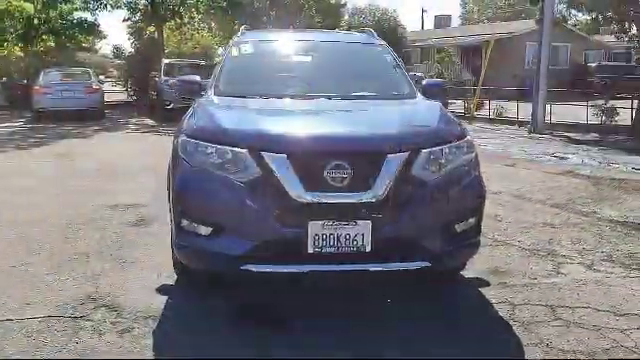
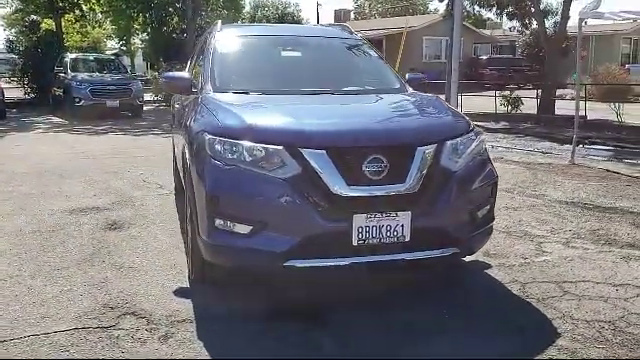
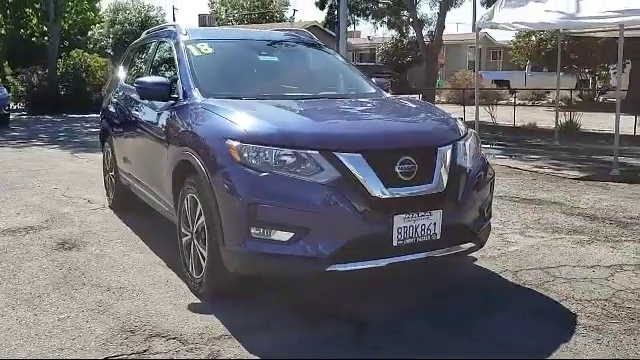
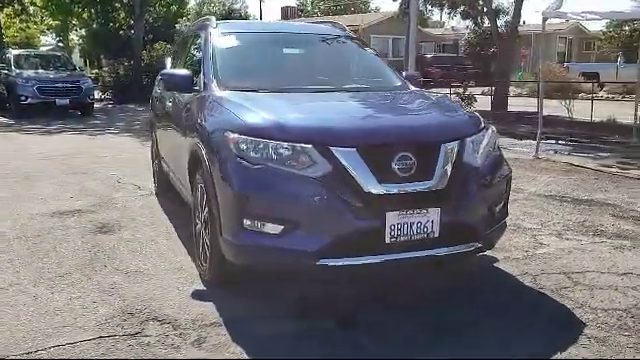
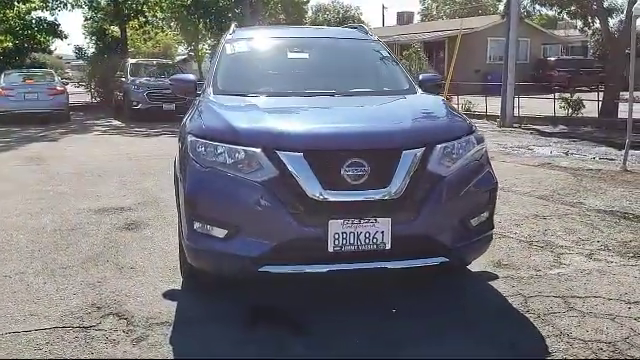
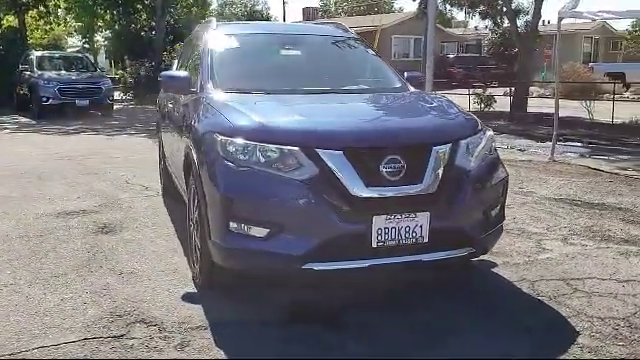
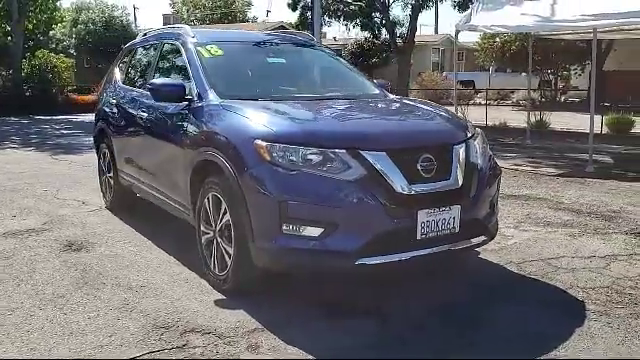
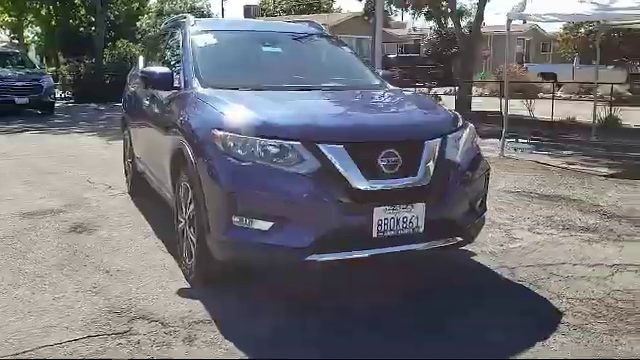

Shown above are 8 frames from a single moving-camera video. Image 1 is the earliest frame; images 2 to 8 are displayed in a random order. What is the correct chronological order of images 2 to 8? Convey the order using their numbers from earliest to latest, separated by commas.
5, 2, 6, 4, 8, 3, 7
